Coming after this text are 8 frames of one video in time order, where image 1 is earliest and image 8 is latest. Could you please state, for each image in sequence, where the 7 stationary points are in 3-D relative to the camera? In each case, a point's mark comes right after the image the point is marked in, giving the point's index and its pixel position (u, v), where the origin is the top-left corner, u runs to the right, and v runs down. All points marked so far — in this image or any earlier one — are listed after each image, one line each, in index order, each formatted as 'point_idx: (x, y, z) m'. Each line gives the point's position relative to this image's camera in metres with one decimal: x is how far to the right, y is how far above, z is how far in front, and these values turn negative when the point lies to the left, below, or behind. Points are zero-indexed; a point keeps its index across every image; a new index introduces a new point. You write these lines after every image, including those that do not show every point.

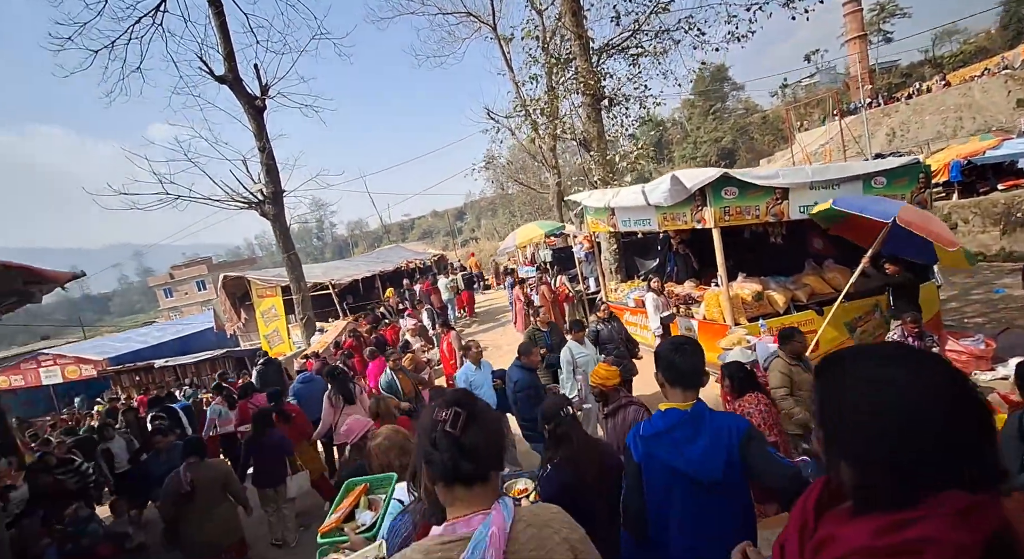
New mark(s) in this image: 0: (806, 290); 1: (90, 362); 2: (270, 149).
0: (+4.5, -0.1, +7.5) m
1: (-16.6, -3.3, +19.8) m
2: (-6.7, +3.6, +13.6) m
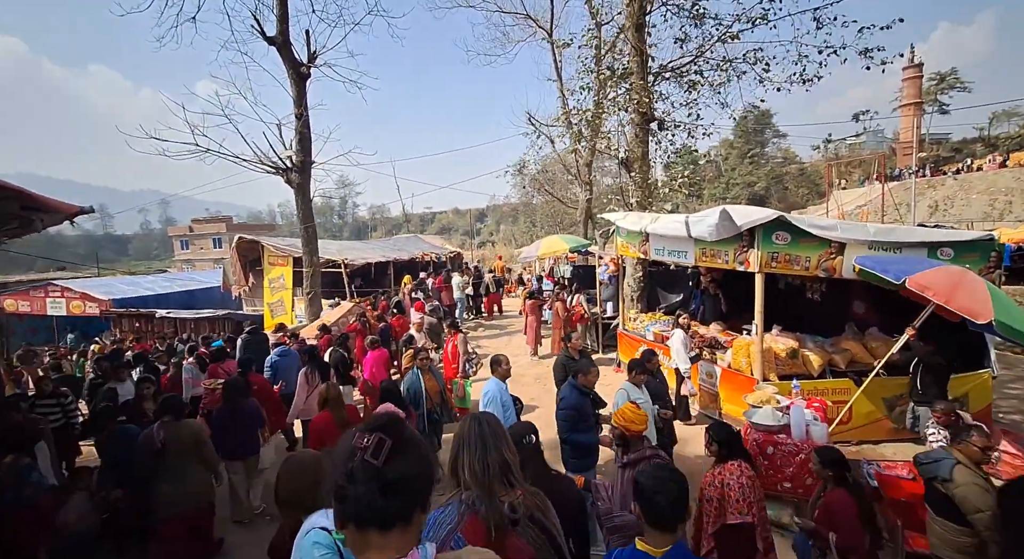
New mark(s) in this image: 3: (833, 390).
0: (+4.7, -1.0, +6.9) m
1: (-16.4, -0.9, +19.6) m
2: (-5.6, +4.4, +13.3) m
3: (+4.3, -1.5, +6.6) m
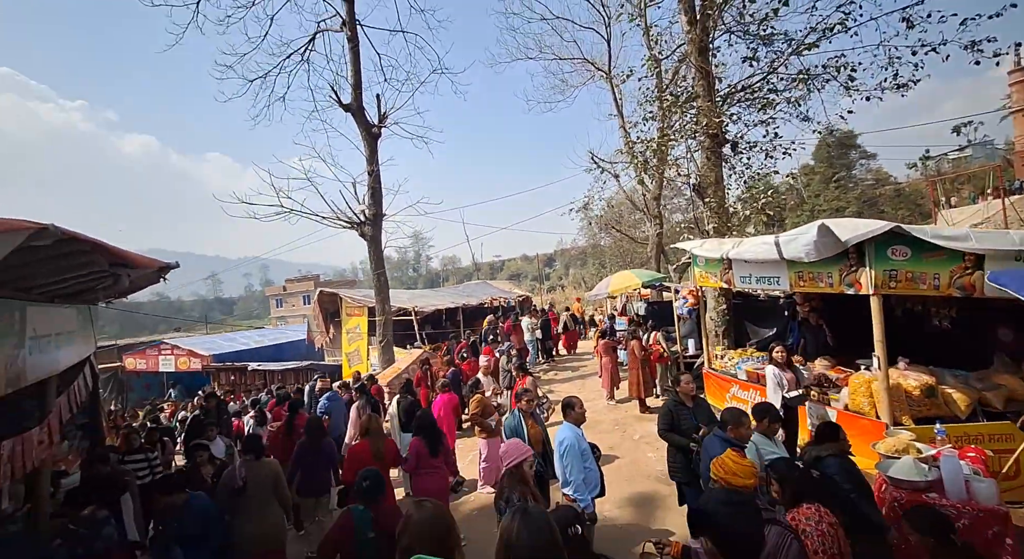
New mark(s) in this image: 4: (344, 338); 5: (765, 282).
0: (+5.6, -1.3, +5.6) m
1: (-13.4, -3.3, +21.2) m
2: (-3.8, +3.1, +13.9) m
3: (+5.2, -1.7, +5.3) m
4: (-6.3, -2.2, +18.7) m
5: (+3.8, 0.0, +7.4) m
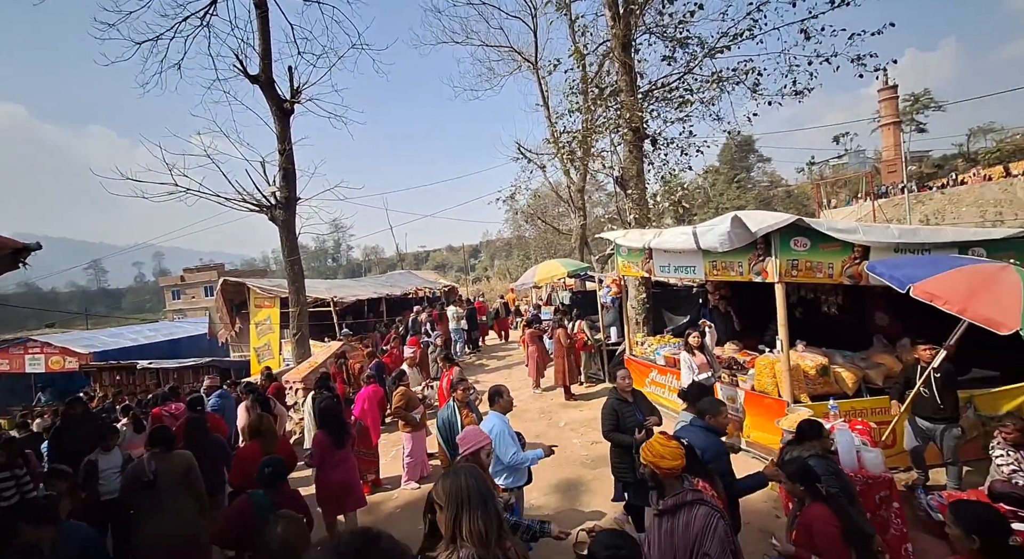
0: (+4.7, -1.1, +6.3) m
1: (-16.5, -2.8, +18.7) m
2: (-5.8, +3.4, +13.0) m
3: (+4.3, -1.6, +6.0) m
4: (-9.1, -1.8, +17.4) m
5: (+2.6, +0.1, +7.7) m
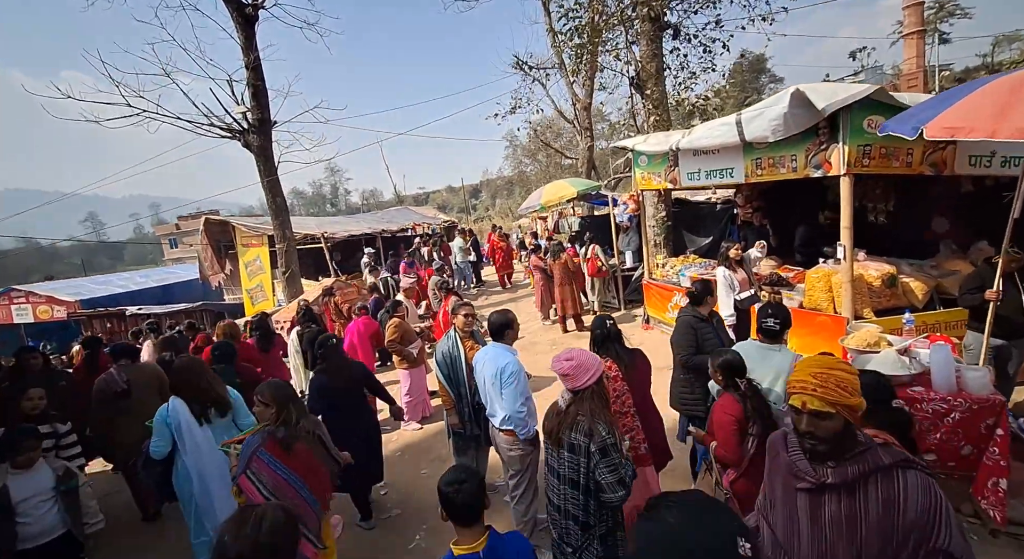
0: (+4.8, 0.0, +5.3) m
1: (-16.3, -0.9, +18.0) m
2: (-5.9, +4.9, +11.5) m
3: (+4.4, -0.5, +5.0) m
4: (-8.9, +0.3, +16.5) m
5: (+2.7, +1.4, +6.6) m
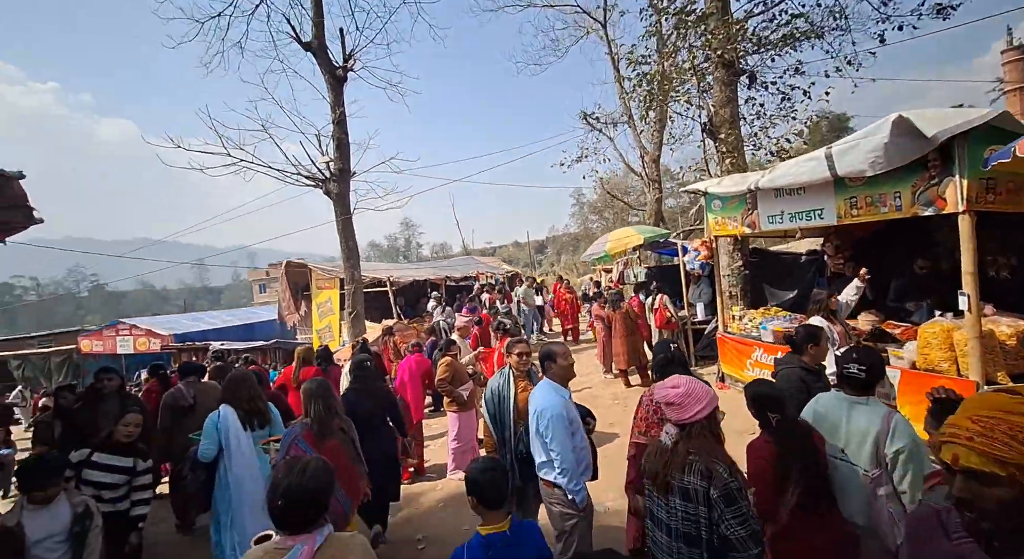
0: (+5.3, -0.5, +4.3) m
1: (-13.9, -2.2, +19.5) m
2: (-4.2, +4.0, +12.3) m
3: (+4.9, -1.0, +4.0) m
4: (-6.8, -1.2, +17.2) m
5: (+3.5, +0.7, +6.0) m
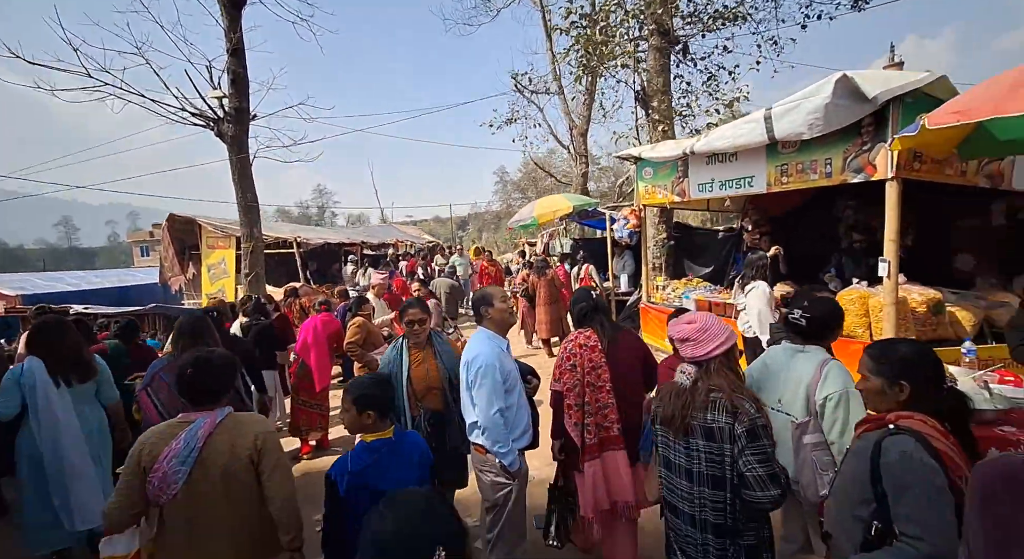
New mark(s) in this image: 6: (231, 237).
0: (+4.6, -0.3, +4.6) m
1: (-16.9, -0.5, +16.4) m
2: (-5.9, +4.9, +10.7) m
3: (+4.3, -0.7, +4.3) m
4: (-9.5, +0.1, +15.3) m
5: (+2.6, +1.1, +6.0) m
6: (-8.3, +1.3, +14.6) m
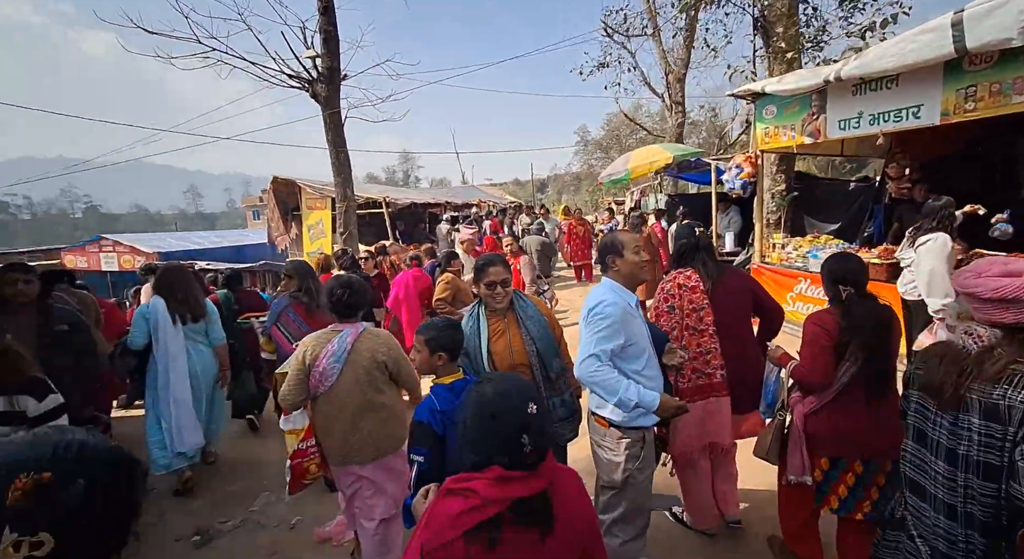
0: (+5.4, 0.0, +3.4) m
1: (-13.9, +1.0, +18.5) m
2: (-3.9, +5.9, +10.7) m
3: (+5.1, -0.4, +3.1) m
4: (-6.7, +1.5, +16.1) m
5: (+3.7, +1.6, +4.9) m
6: (-5.7, +2.5, +15.2) m
